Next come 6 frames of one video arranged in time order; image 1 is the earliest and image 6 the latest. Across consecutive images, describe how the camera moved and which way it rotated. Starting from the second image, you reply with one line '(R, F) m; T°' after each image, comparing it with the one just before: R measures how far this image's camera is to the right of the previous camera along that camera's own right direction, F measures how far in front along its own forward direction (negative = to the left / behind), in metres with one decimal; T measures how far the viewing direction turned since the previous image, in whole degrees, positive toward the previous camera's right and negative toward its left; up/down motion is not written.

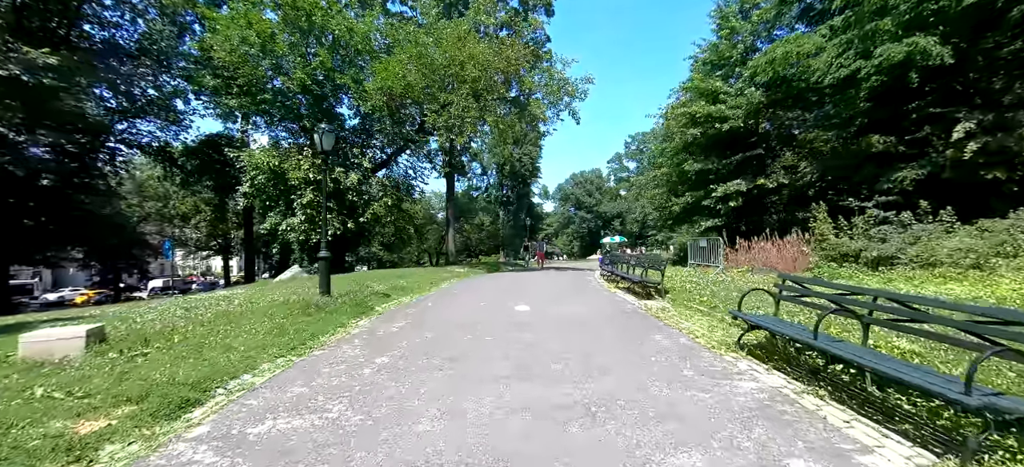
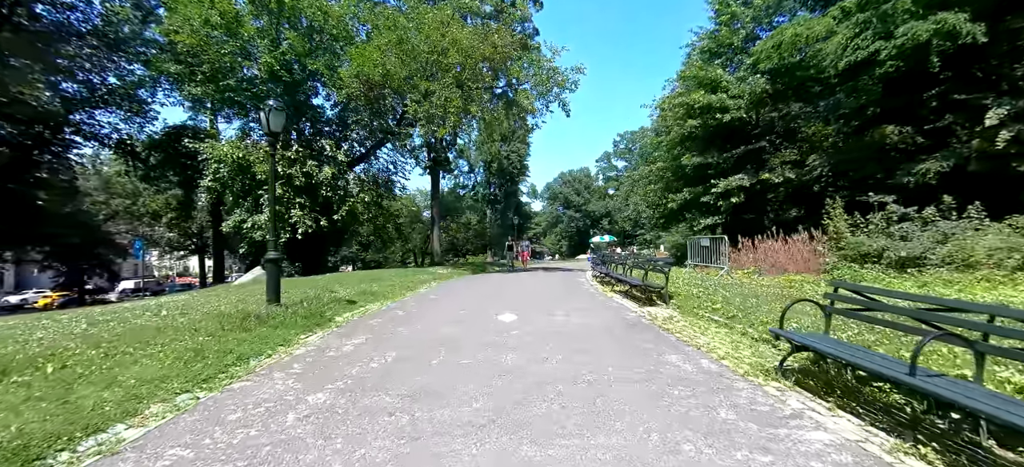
(+0.1, +1.4) m; +2°
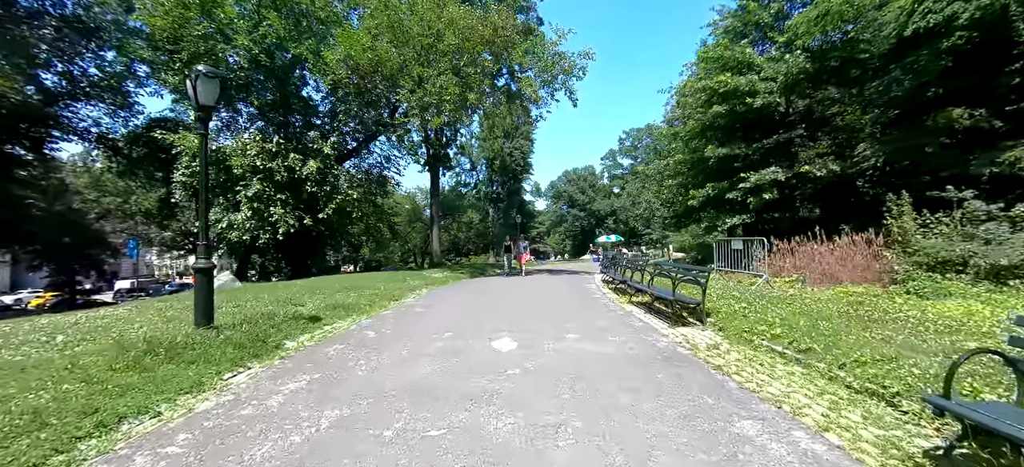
(+0.1, +1.9) m; -1°
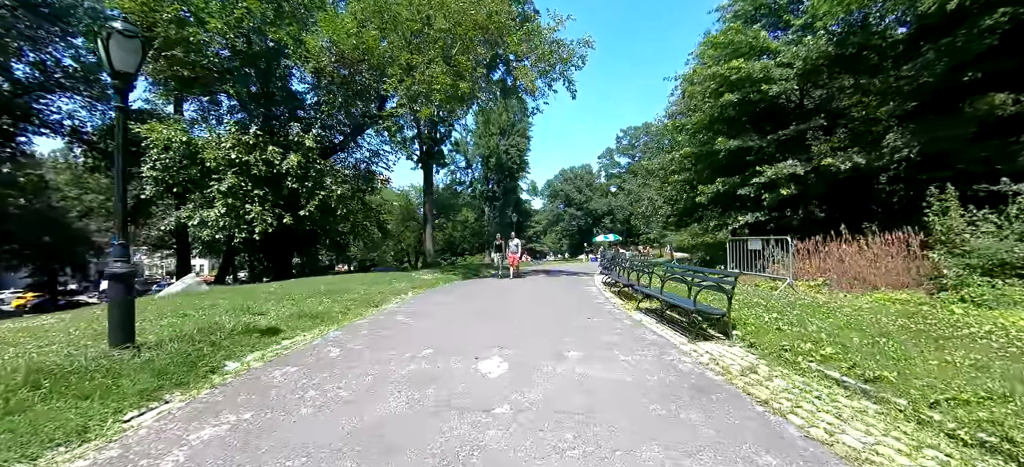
(+0.1, +1.2) m; 0°
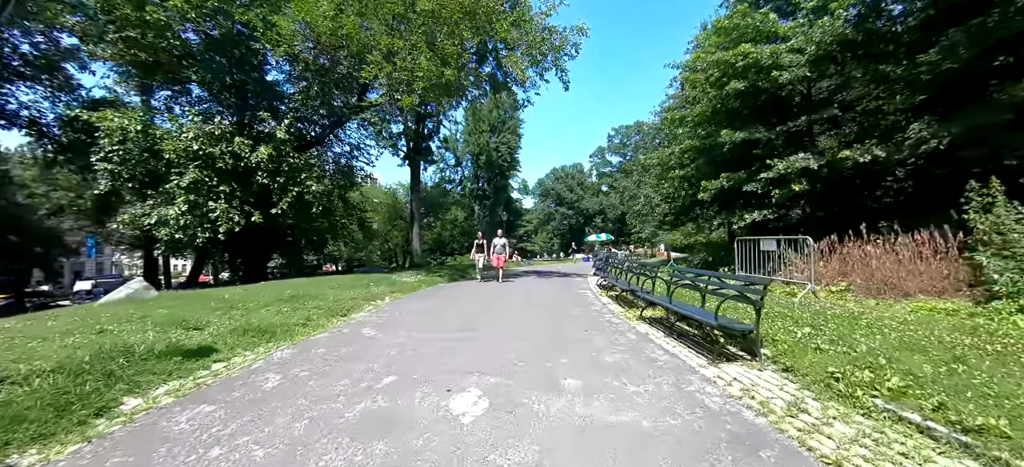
(+0.1, +1.2) m; +1°
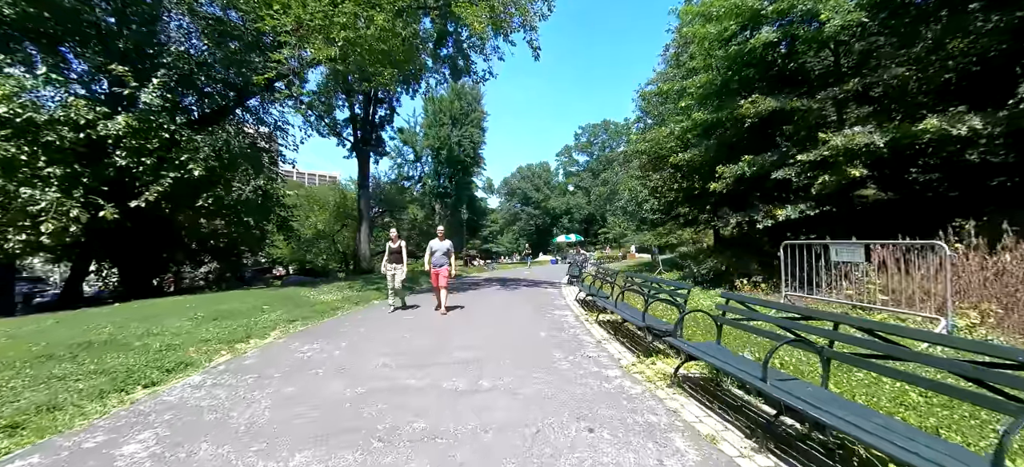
(+0.3, +3.8) m; +5°
